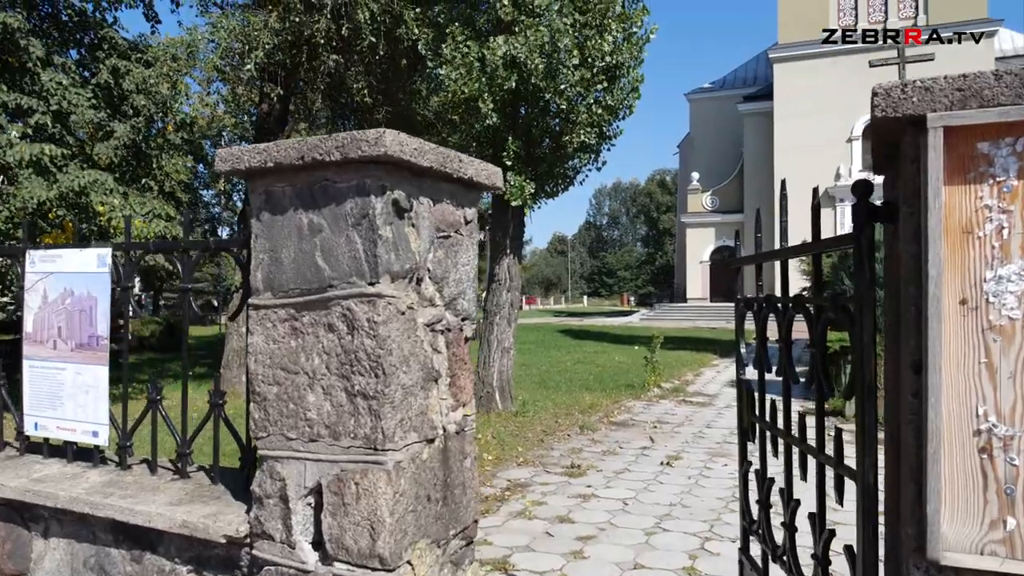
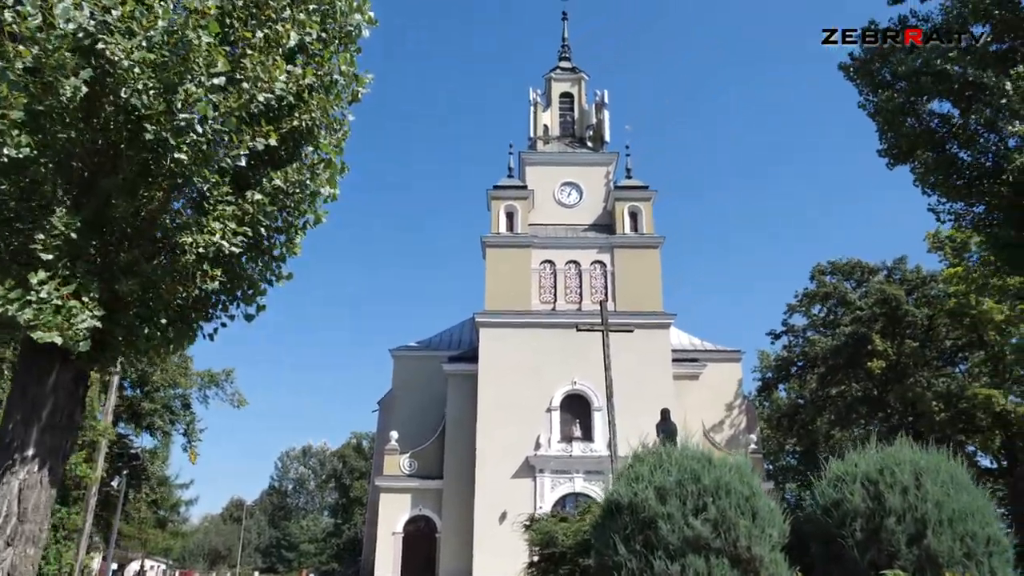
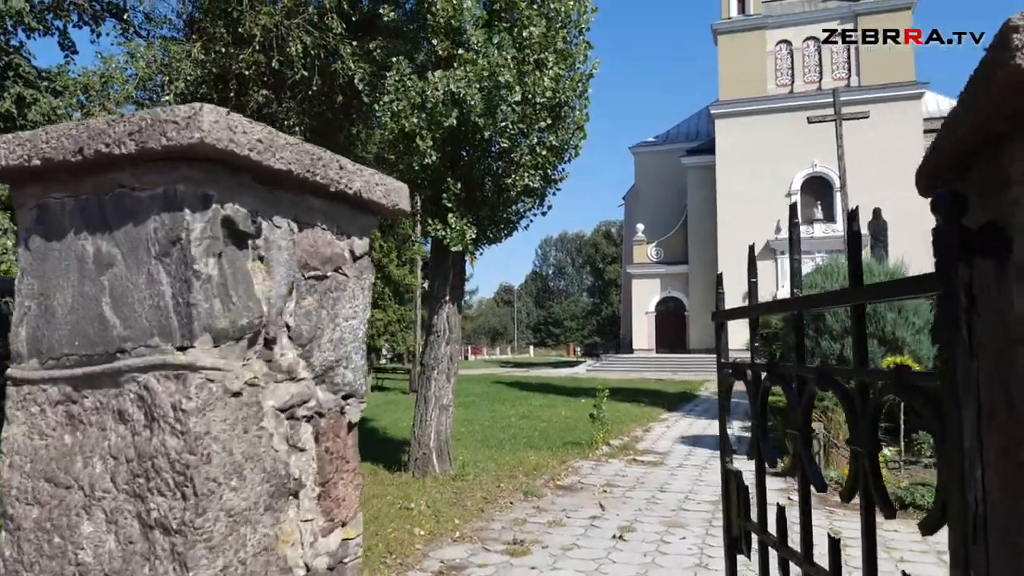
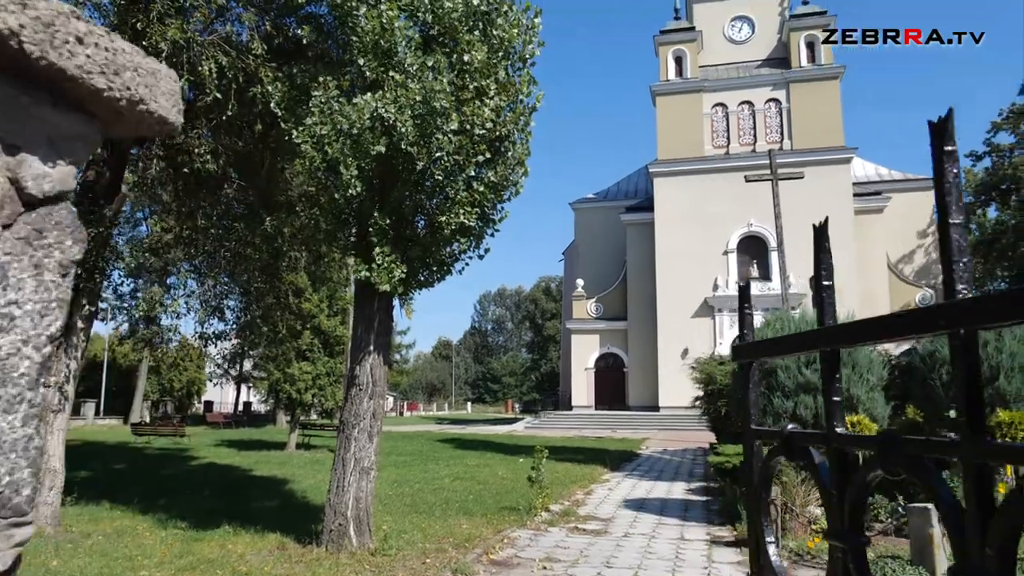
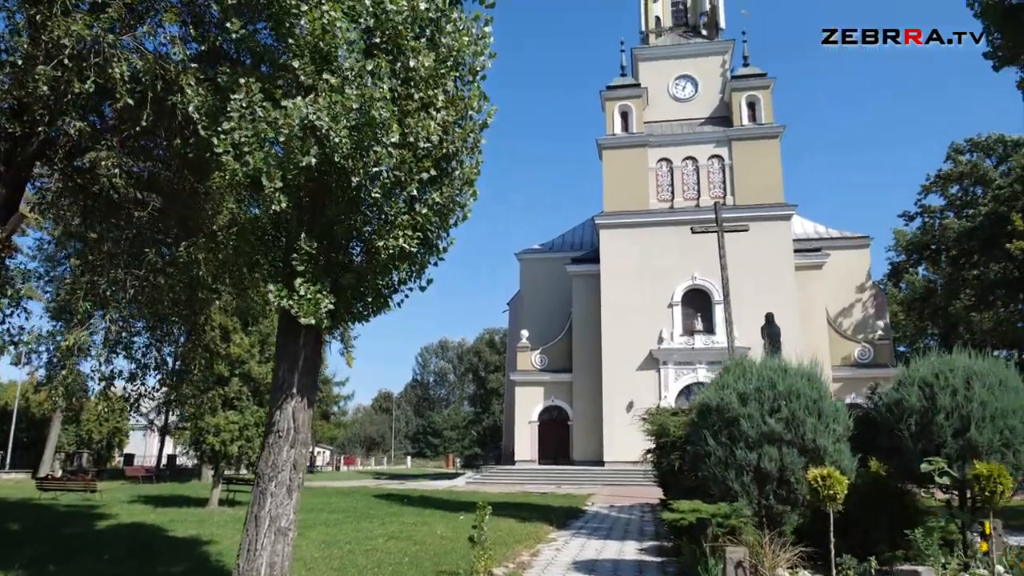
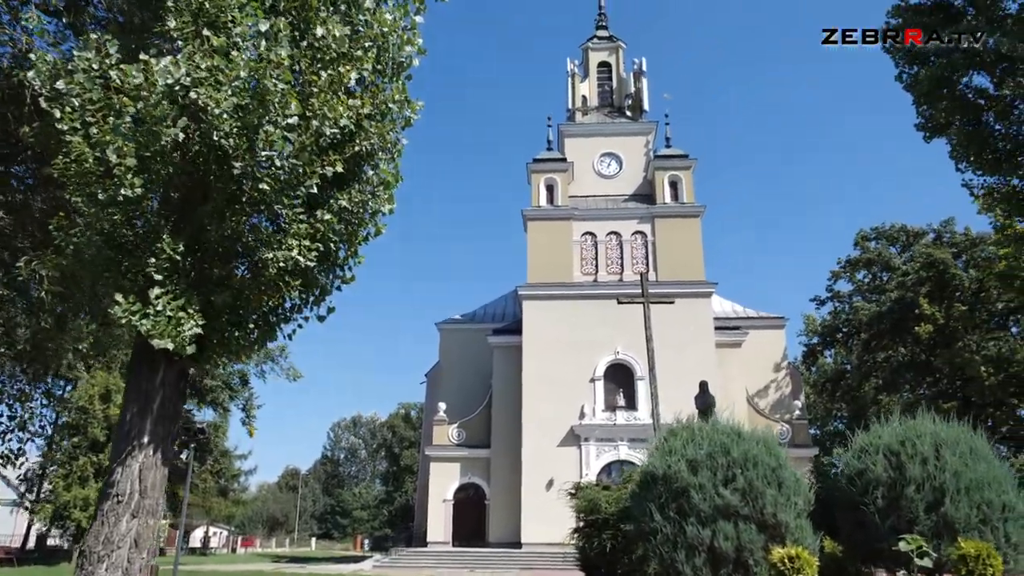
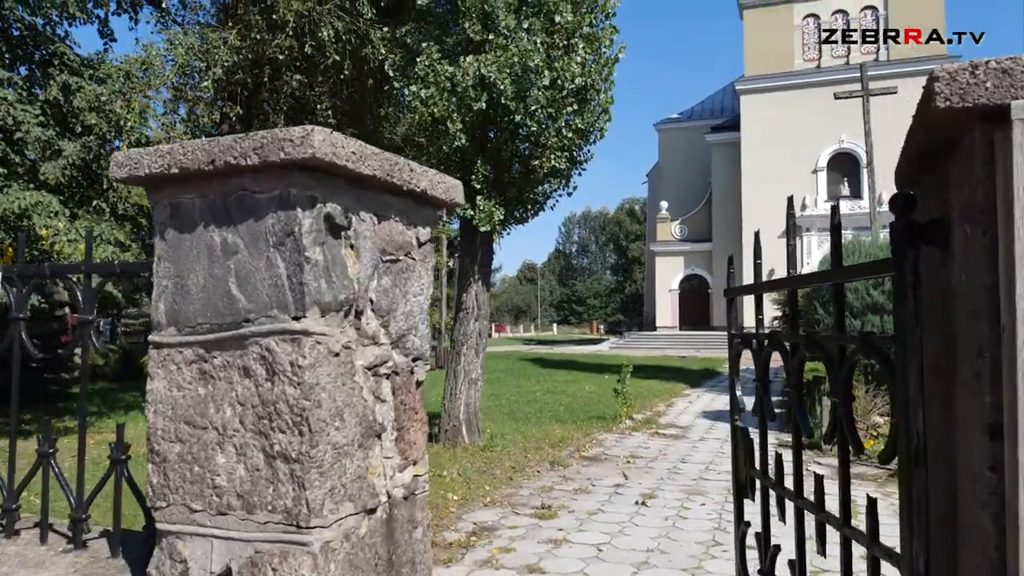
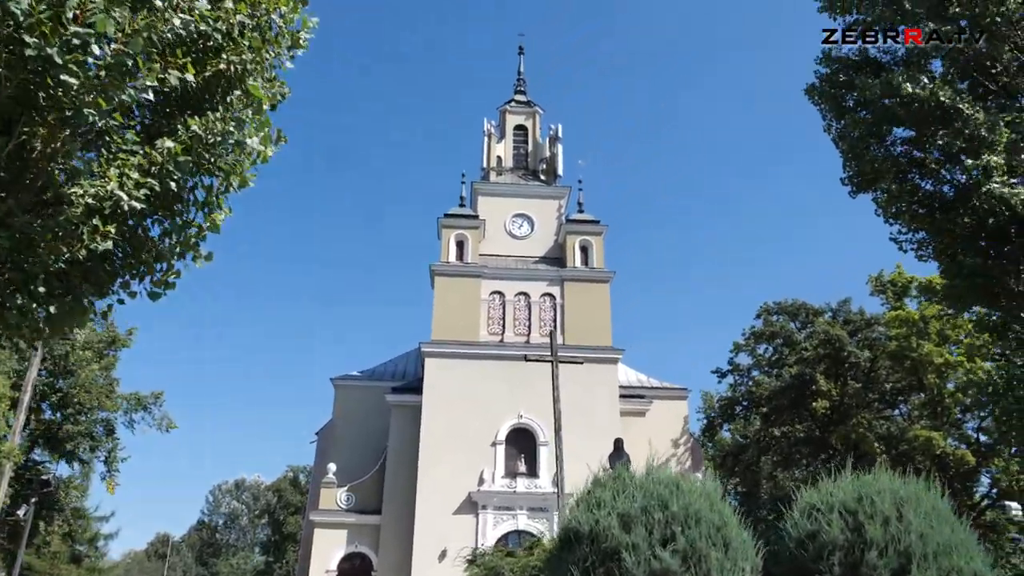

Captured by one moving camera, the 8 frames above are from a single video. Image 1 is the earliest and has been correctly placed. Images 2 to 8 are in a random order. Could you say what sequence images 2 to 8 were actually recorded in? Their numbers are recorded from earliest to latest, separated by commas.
7, 3, 4, 5, 6, 2, 8
